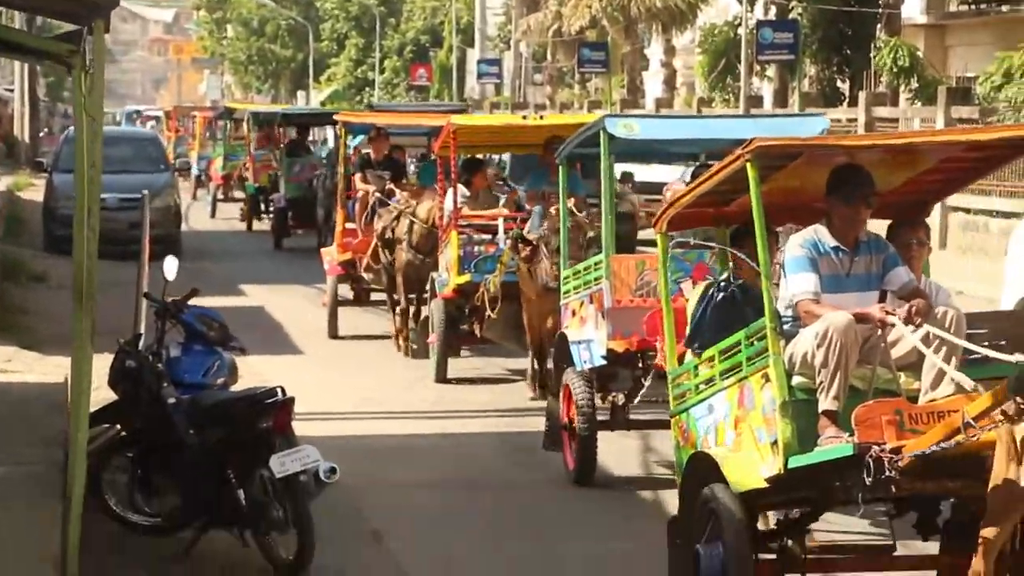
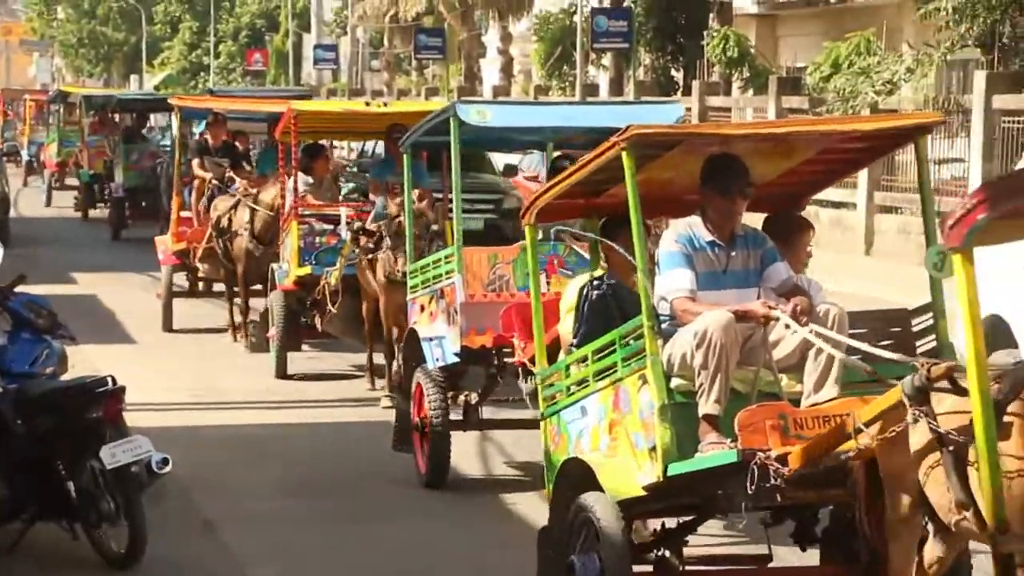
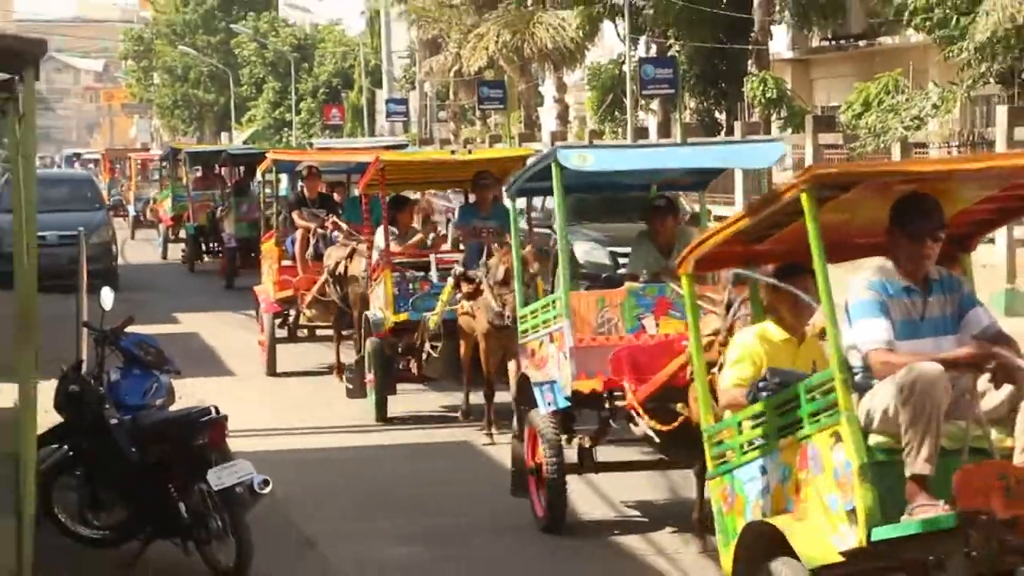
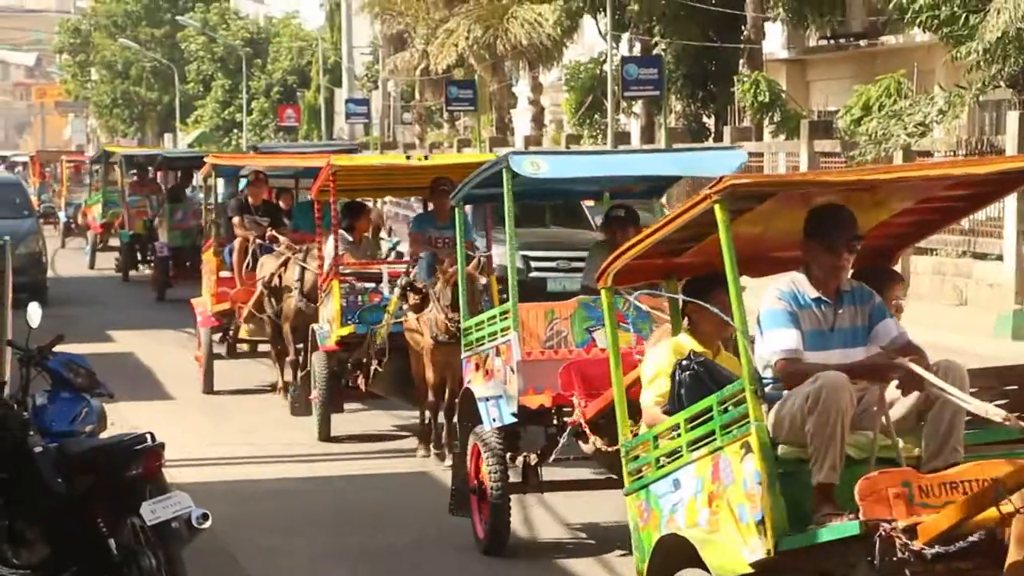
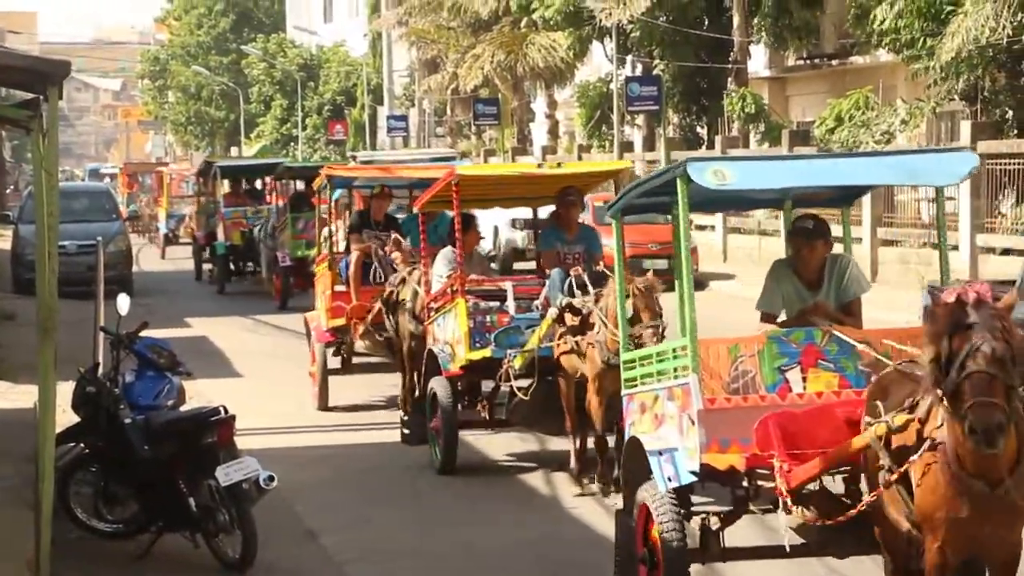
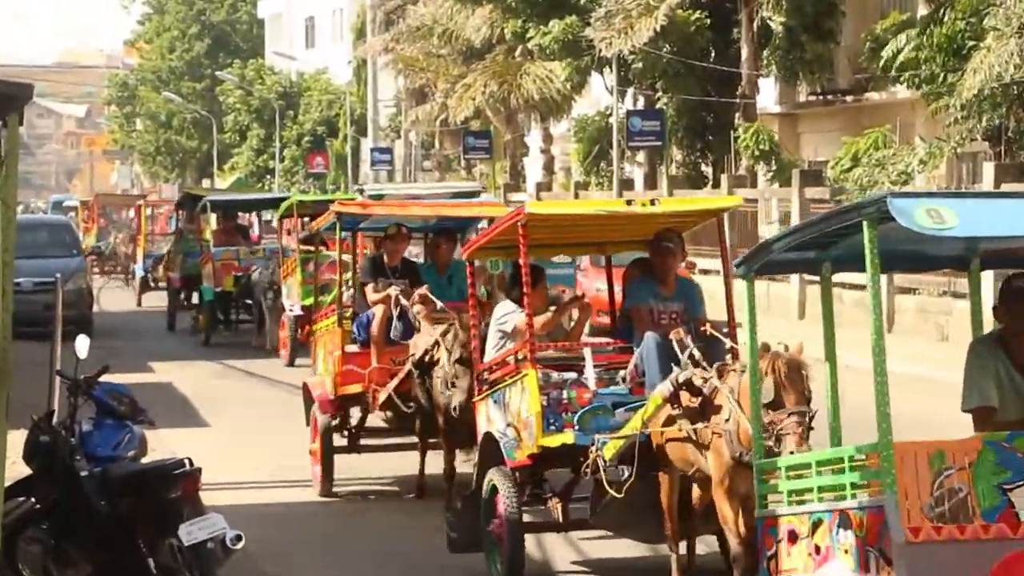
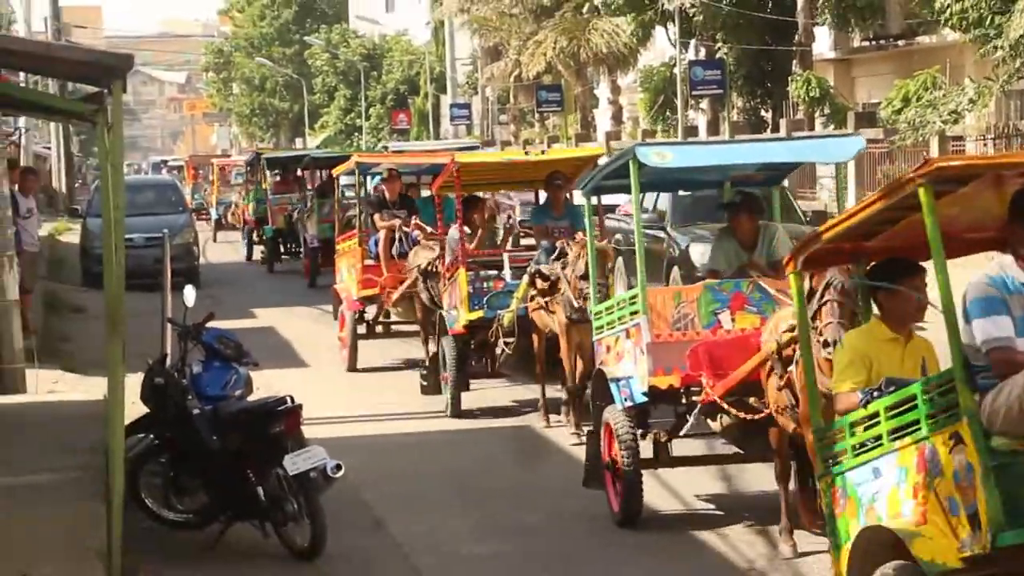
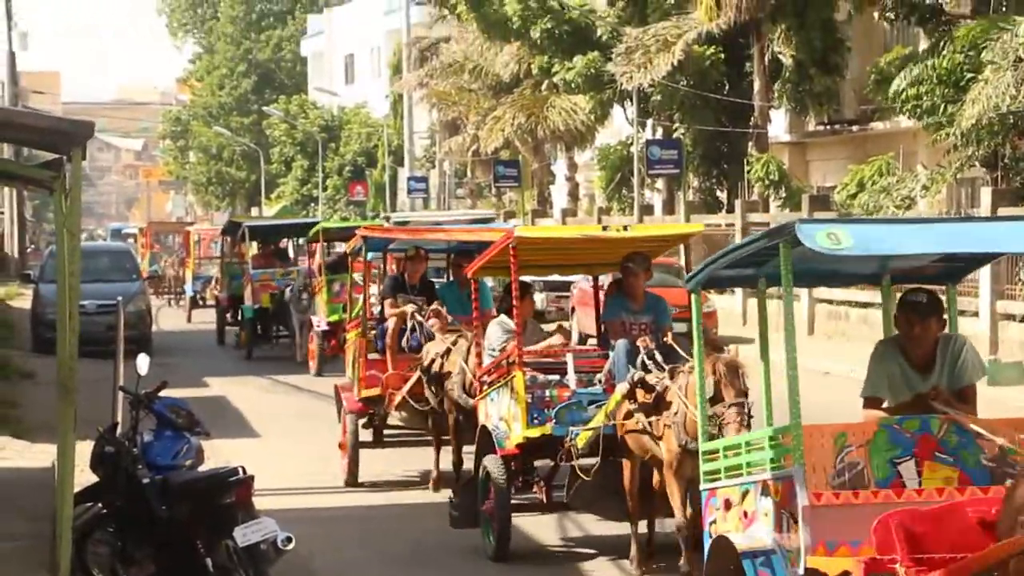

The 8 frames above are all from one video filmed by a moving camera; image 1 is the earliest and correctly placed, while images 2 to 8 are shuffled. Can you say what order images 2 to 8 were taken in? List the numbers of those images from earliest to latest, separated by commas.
2, 4, 3, 7, 5, 8, 6
